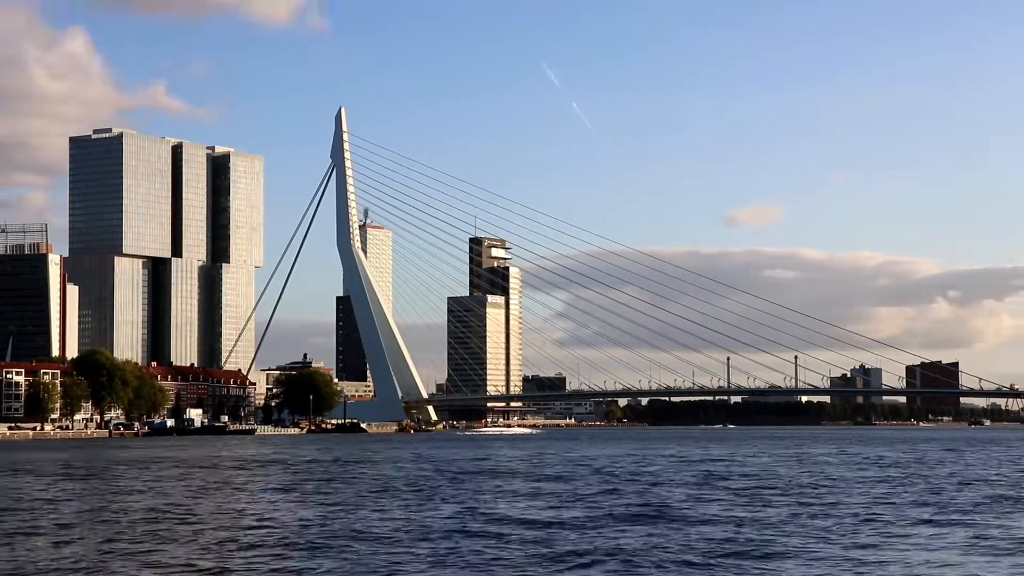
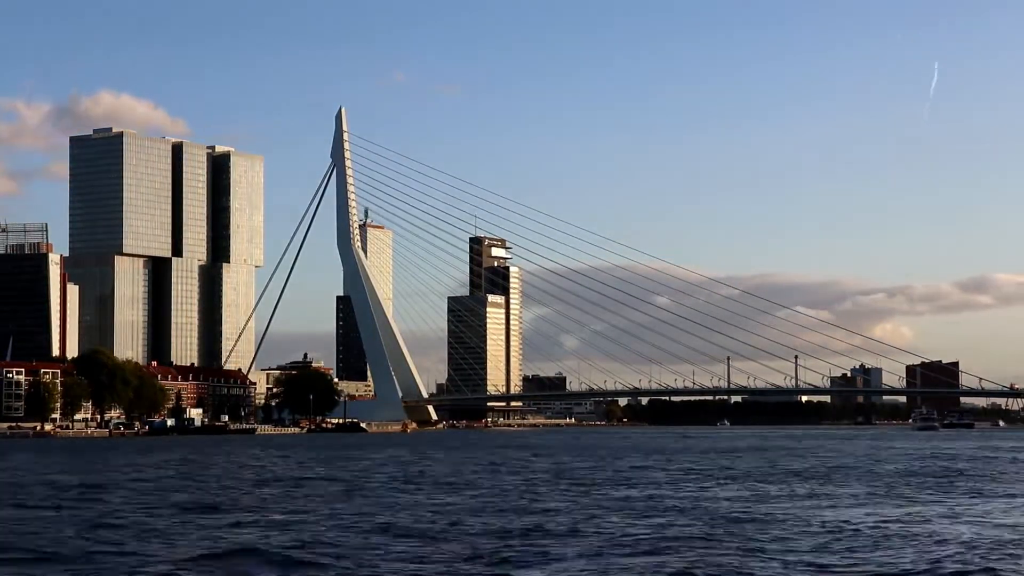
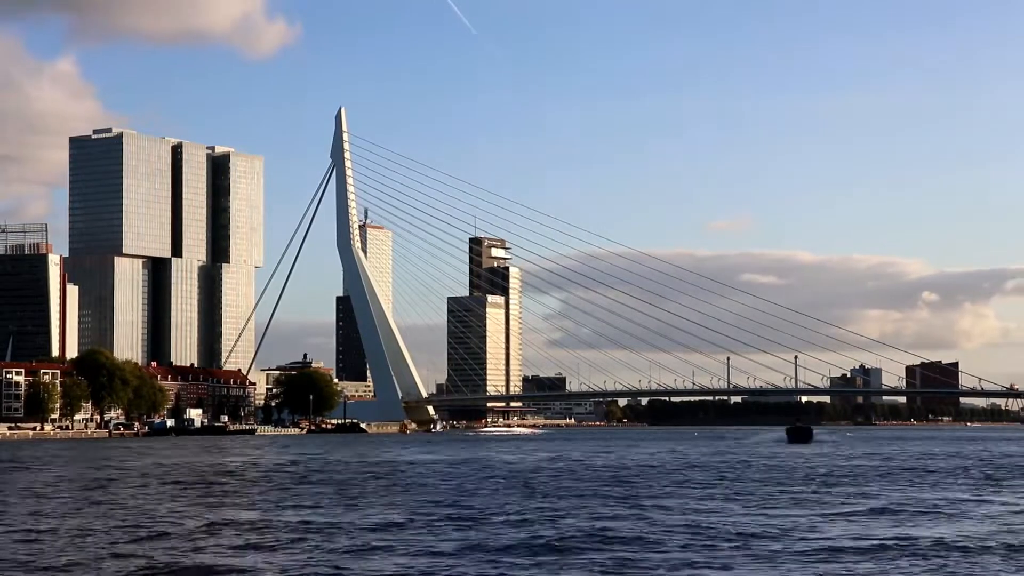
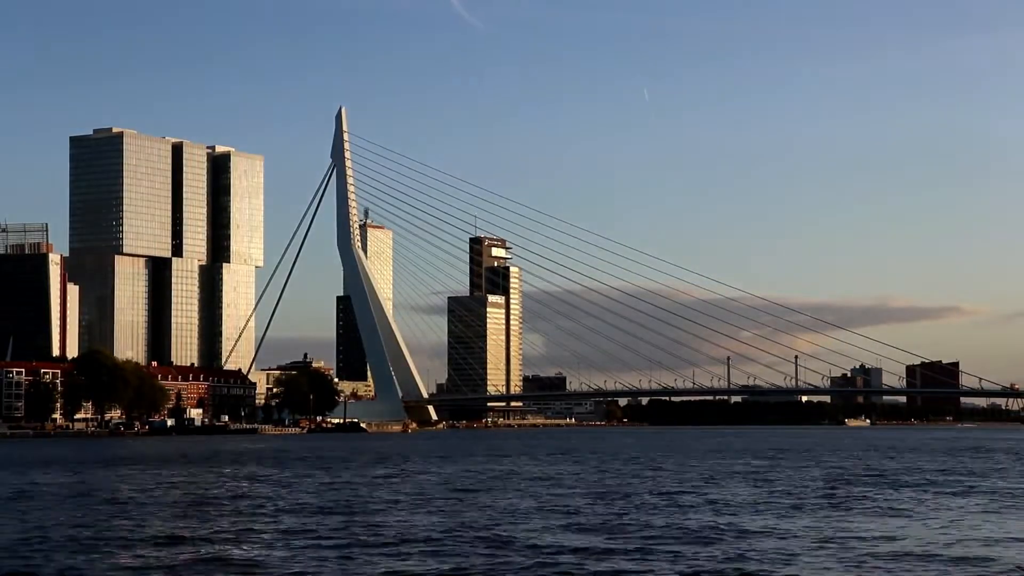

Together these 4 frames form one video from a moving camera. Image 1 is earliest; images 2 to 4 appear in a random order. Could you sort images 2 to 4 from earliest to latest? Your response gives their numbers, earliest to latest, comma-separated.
3, 2, 4
